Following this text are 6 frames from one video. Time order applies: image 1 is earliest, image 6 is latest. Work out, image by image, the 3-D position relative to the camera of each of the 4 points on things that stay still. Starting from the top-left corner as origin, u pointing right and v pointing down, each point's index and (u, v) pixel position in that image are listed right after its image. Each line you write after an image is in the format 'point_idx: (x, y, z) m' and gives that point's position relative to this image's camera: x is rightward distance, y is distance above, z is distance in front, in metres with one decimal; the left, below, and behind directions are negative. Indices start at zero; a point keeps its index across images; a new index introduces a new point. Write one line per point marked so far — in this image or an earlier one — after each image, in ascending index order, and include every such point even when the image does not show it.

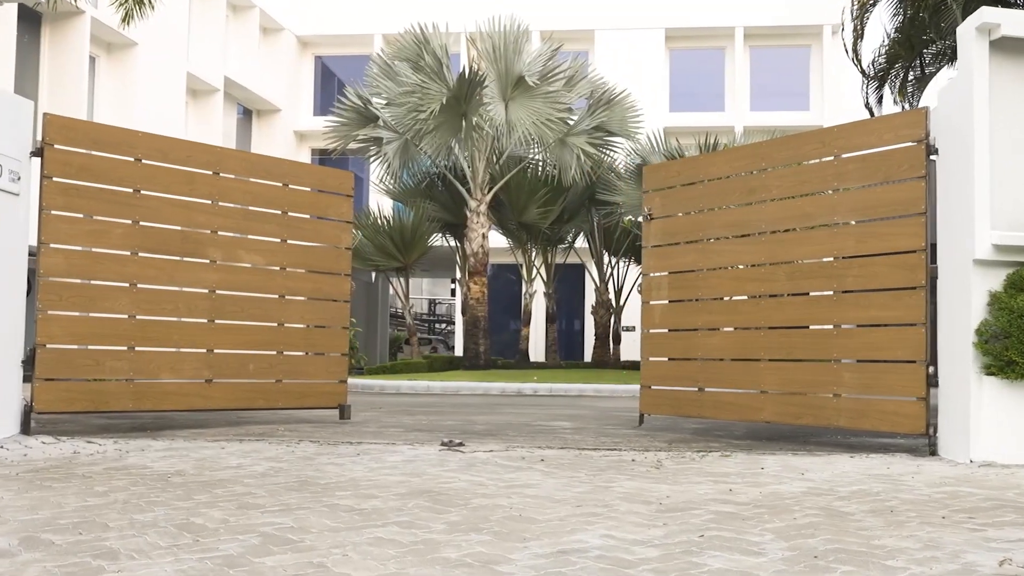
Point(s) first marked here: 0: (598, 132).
0: (+1.4, +2.5, +18.9) m
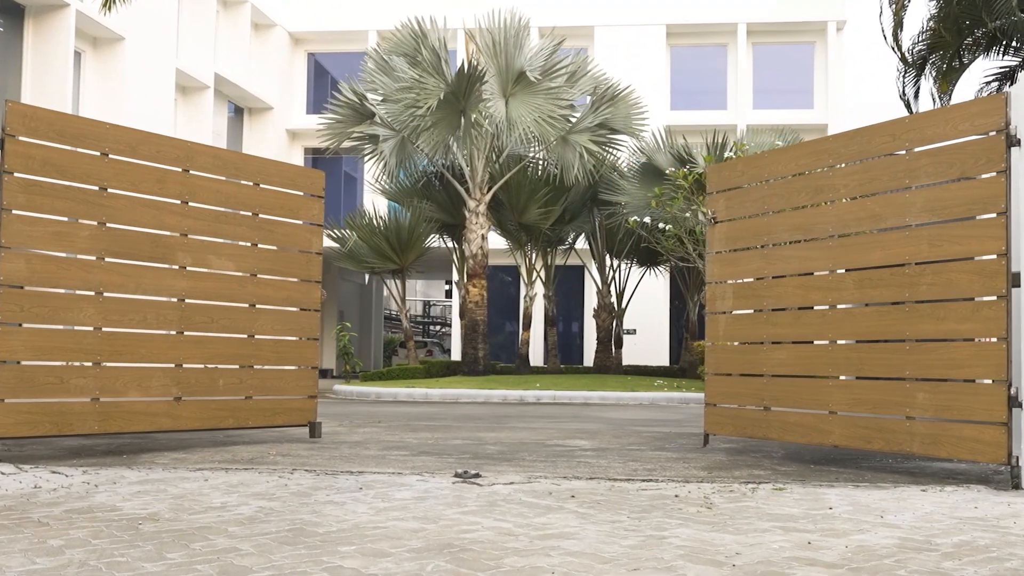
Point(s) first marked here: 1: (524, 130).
0: (+1.4, +2.4, +18.3) m
1: (+0.2, +2.3, +17.2) m
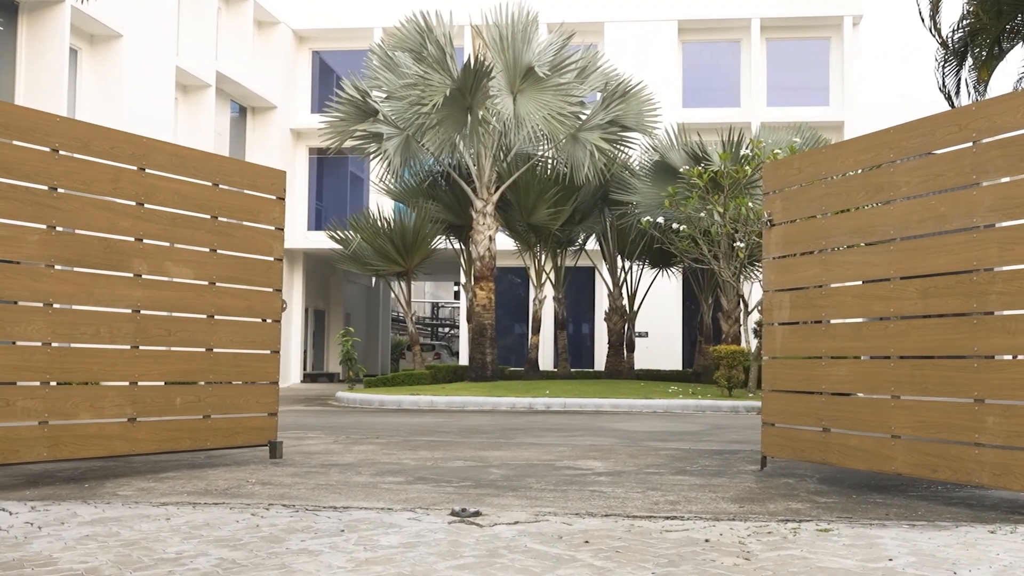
0: (+1.5, +2.4, +17.7) m
1: (+0.3, +2.2, +16.6) m
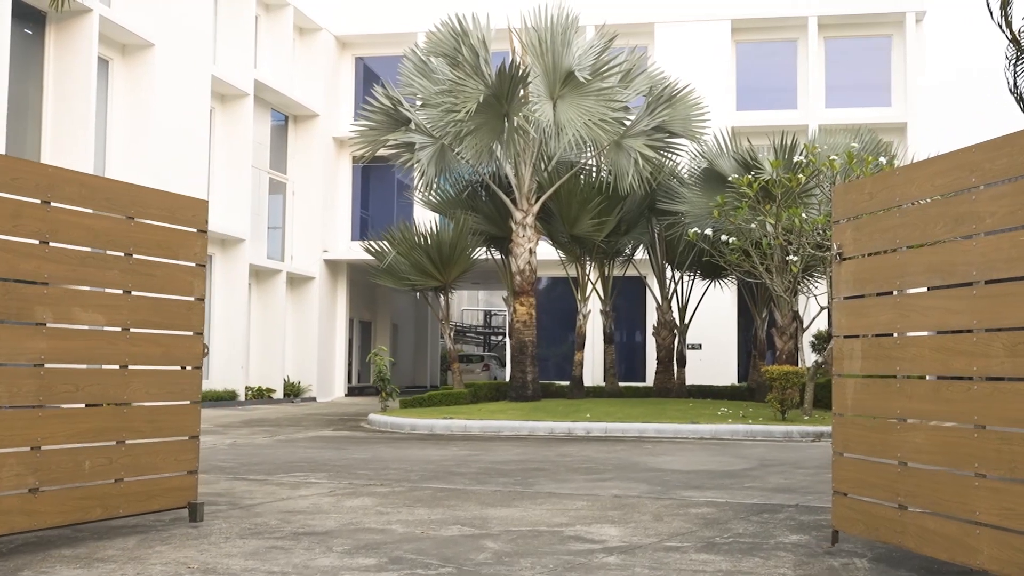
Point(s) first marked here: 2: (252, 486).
0: (+2.1, +2.2, +16.8) m
1: (+0.8, +2.0, +15.8) m
2: (-1.6, -1.2, +7.4) m
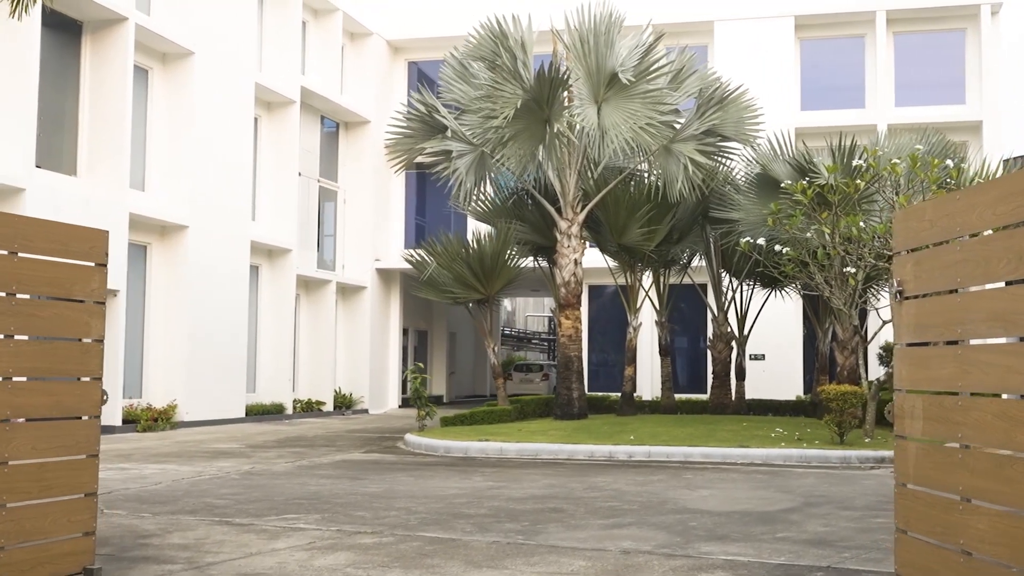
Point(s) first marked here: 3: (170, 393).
0: (+2.6, +2.0, +16.0) m
1: (+1.3, +1.8, +15.0) m
2: (-1.6, -1.4, +6.8) m
3: (-5.3, -1.6, +18.5) m
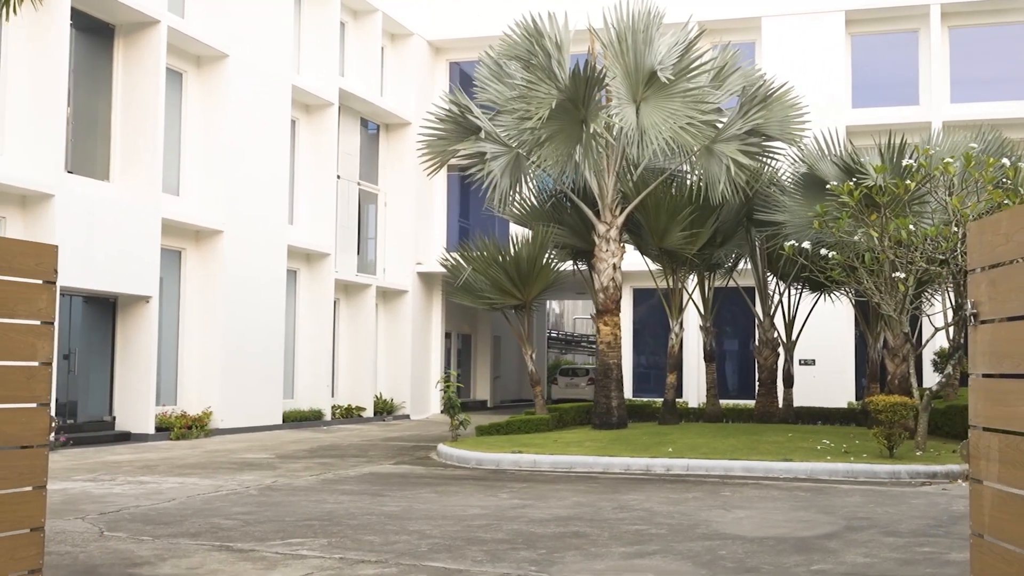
0: (+3.1, +2.0, +15.4) m
1: (+1.8, +1.8, +14.5) m
2: (-1.5, -1.5, +6.4) m
3: (-4.7, -1.7, +18.3) m
